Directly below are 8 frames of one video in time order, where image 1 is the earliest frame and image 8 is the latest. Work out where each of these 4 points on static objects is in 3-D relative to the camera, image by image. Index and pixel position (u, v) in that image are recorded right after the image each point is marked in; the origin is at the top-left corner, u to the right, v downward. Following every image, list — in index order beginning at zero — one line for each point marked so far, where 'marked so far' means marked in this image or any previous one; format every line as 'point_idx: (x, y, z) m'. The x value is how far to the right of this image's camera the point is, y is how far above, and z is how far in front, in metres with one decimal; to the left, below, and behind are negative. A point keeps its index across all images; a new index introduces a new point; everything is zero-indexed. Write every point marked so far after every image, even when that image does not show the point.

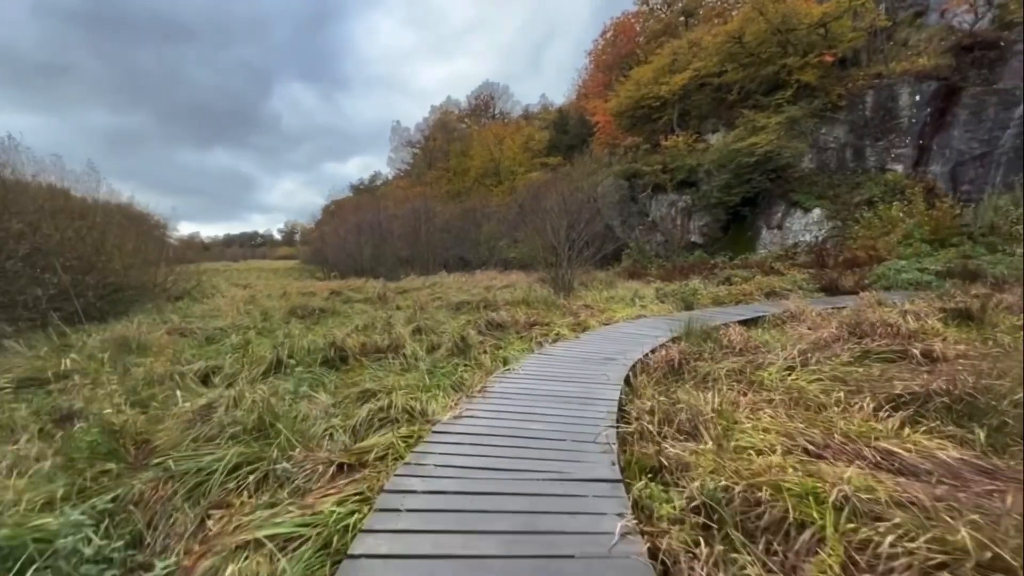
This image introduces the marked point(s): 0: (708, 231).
0: (+6.9, +2.0, +16.6) m
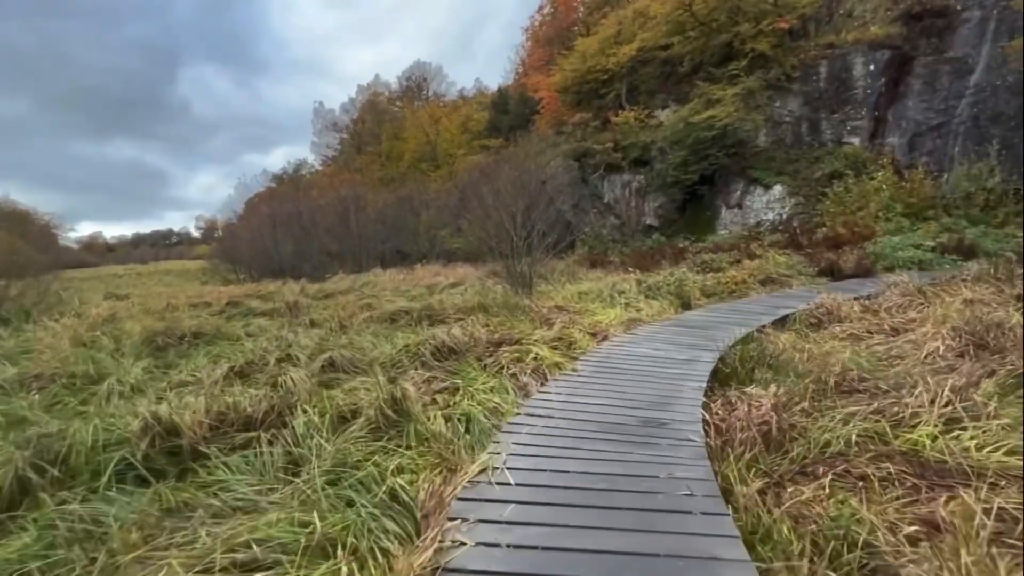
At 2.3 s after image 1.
0: (+5.0, +2.5, +15.6) m
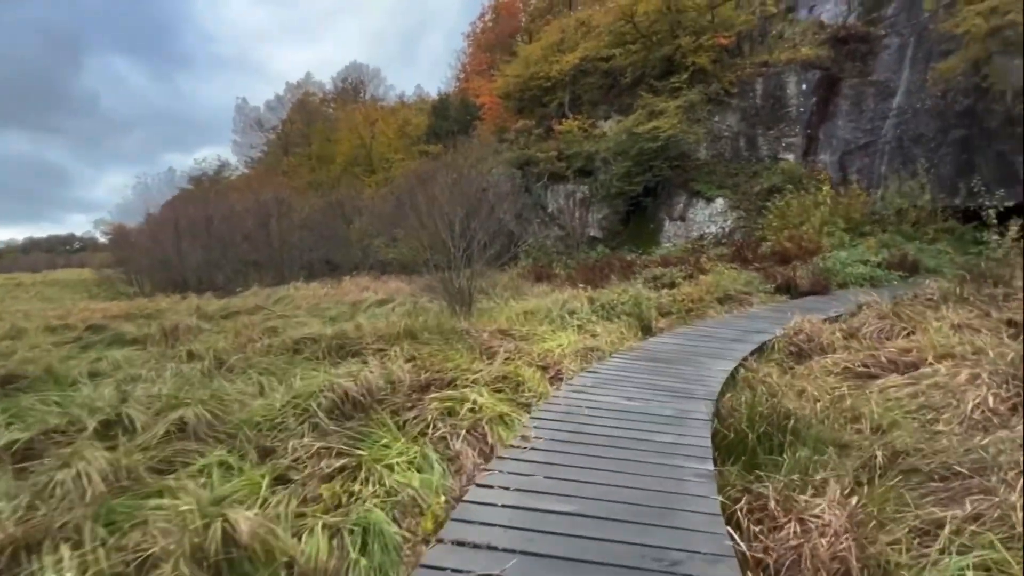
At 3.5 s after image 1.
0: (+3.1, +2.1, +15.3) m
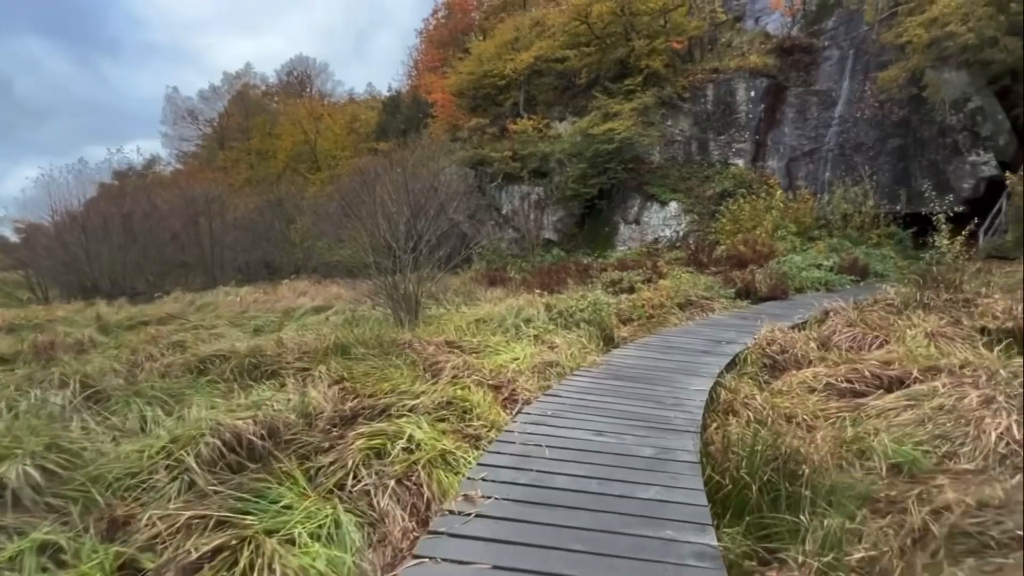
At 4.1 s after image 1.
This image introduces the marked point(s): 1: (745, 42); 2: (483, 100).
0: (+1.6, +1.9, +15.0) m
1: (+7.2, +7.6, +14.4) m
2: (-1.1, +7.0, +17.3) m
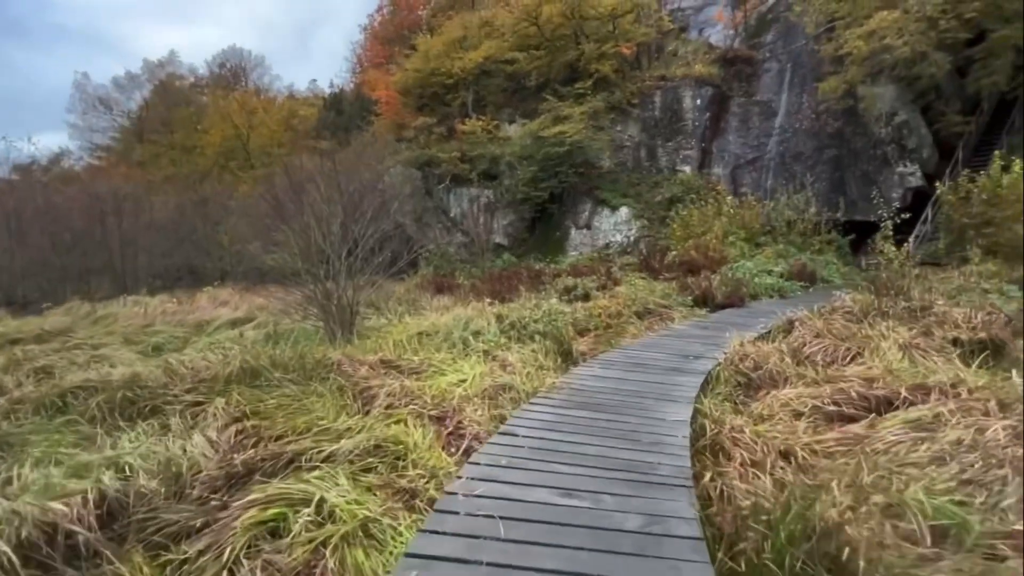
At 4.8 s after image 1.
0: (0.0, +1.8, +14.6) m
1: (+5.6, +7.4, +14.7) m
2: (-2.9, +6.7, +16.6) m
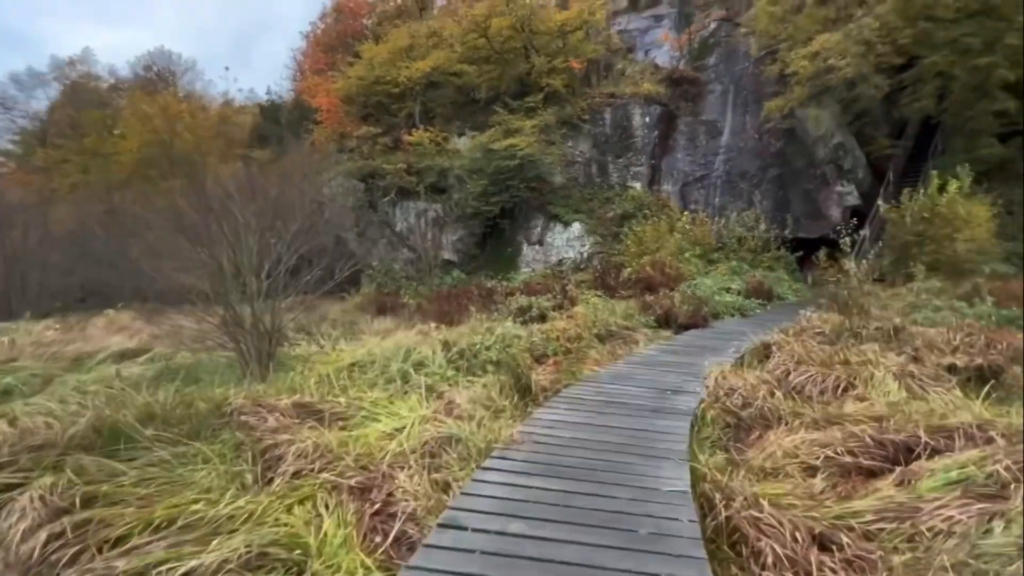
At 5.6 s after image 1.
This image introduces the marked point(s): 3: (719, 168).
0: (-1.5, +1.2, +14.0) m
1: (+4.0, +6.9, +14.8) m
2: (-4.6, +6.1, +15.9) m
3: (+5.7, +3.3, +12.8) m
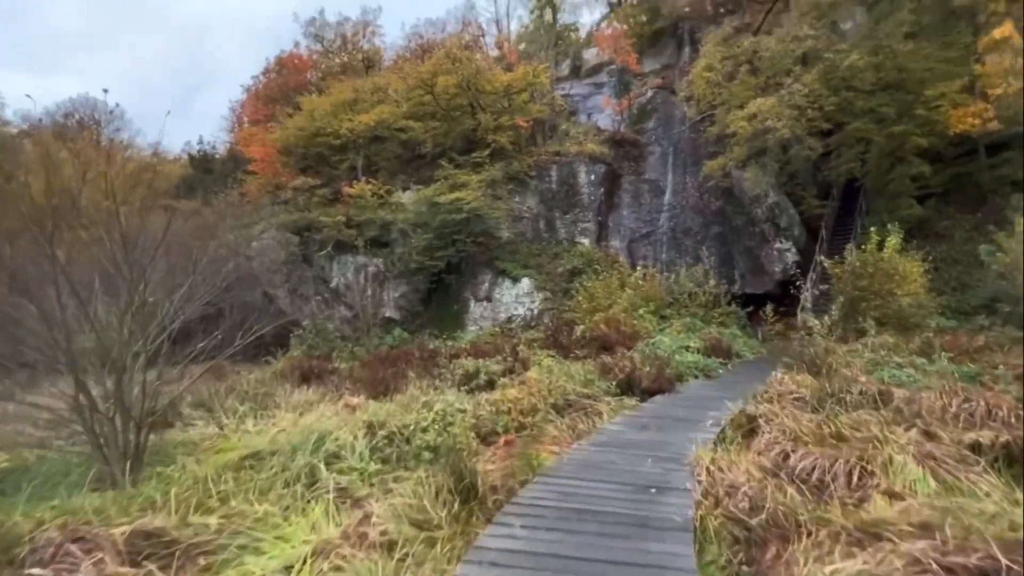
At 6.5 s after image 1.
0: (-3.0, -0.5, +13.1) m
1: (+2.3, +5.1, +15.2) m
2: (-6.4, +4.2, +15.2) m
3: (+4.2, +1.7, +12.9) m
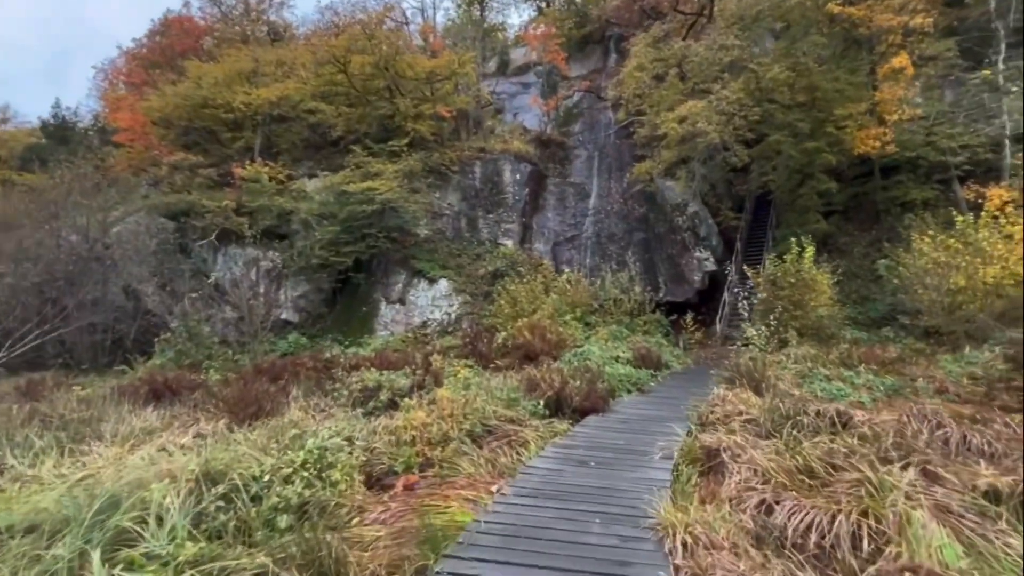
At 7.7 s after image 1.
0: (-5.1, -0.4, +11.6) m
1: (-0.1, +5.0, +14.6) m
2: (-8.7, +4.3, +13.1) m
3: (+2.1, +1.6, +12.6) m
